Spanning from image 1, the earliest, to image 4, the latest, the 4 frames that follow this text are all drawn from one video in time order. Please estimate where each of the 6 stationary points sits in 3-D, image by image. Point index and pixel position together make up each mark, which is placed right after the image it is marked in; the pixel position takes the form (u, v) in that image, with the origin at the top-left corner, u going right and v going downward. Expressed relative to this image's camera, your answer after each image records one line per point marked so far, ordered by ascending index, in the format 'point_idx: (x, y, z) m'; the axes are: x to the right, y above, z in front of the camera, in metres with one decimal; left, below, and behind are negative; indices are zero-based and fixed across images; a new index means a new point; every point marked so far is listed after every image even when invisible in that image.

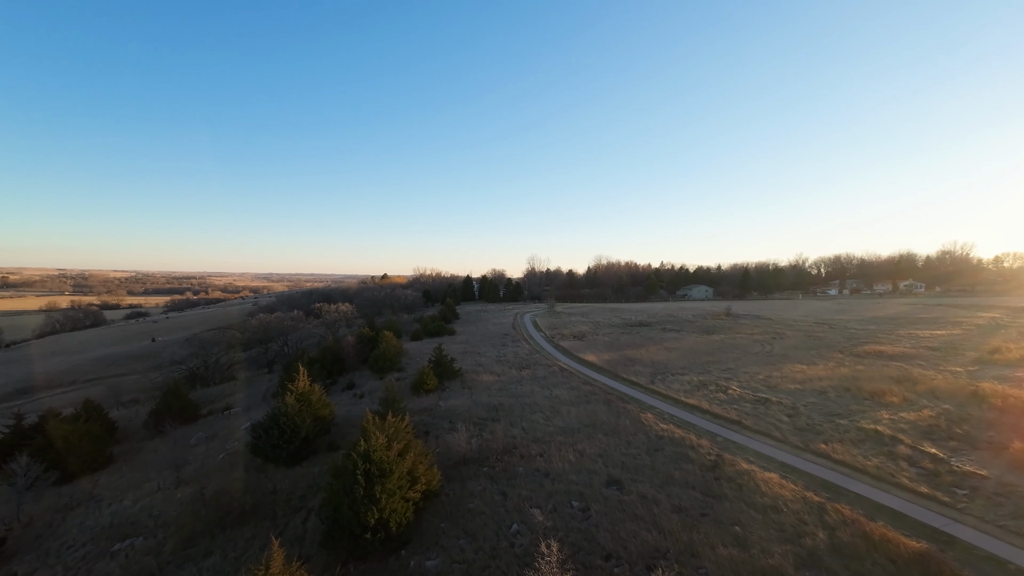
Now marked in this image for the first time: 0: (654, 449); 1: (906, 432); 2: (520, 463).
0: (+5.1, -5.8, +17.6) m
1: (+14.9, -5.4, +18.4) m
2: (+0.3, -6.2, +17.2) m
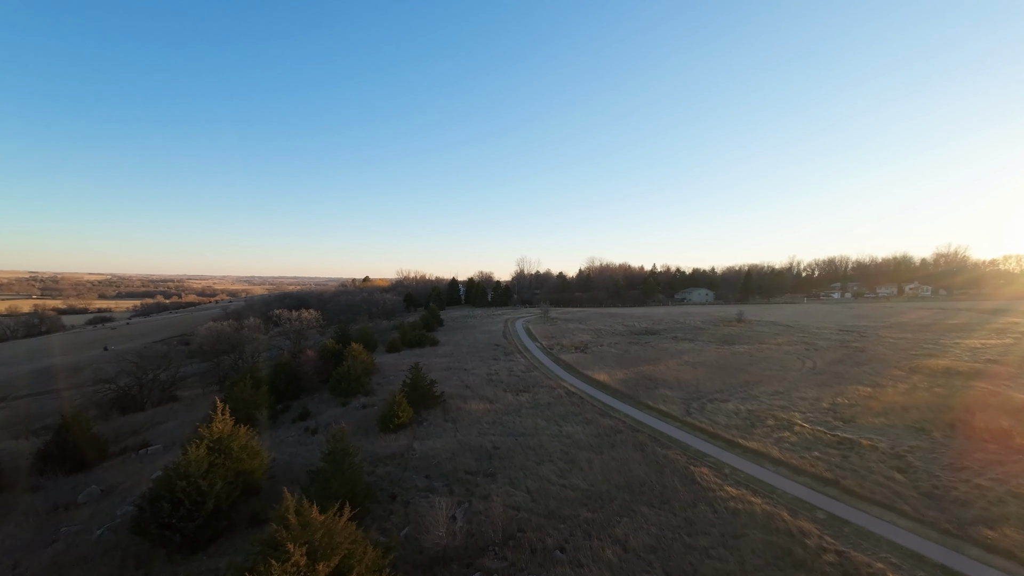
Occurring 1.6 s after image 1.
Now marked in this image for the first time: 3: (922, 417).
0: (+5.3, -5.9, +11.6) m
1: (+15.0, -5.5, +12.7) m
2: (+0.4, -6.3, +11.1) m
3: (+16.4, -5.1, +19.4) m
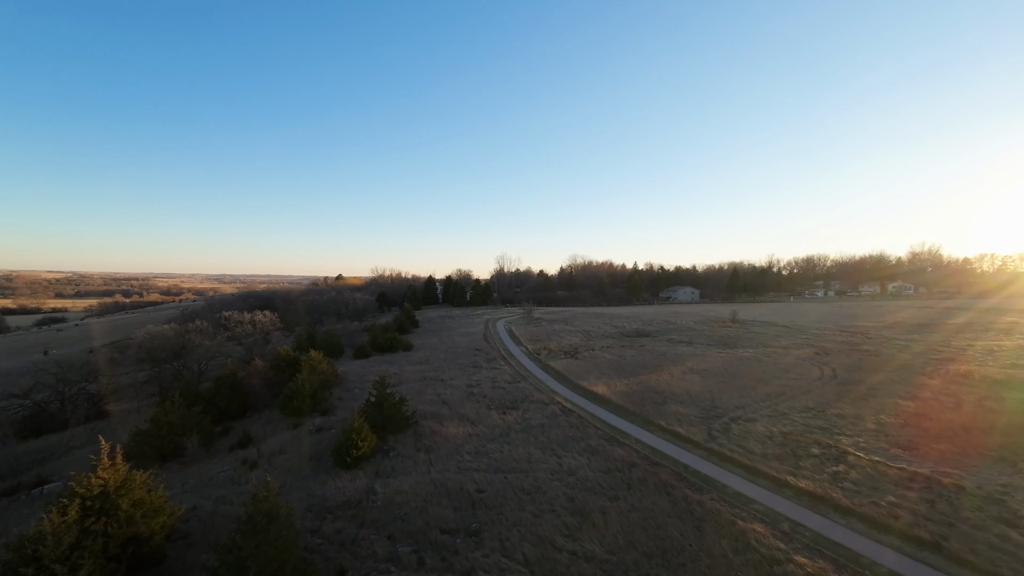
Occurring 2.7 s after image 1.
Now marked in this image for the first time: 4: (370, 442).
0: (+5.2, -5.9, +7.9) m
1: (+15.0, -5.5, +9.4) m
2: (+0.5, -6.3, +7.1) m
3: (+16.0, -5.1, +16.2) m
4: (-5.0, -5.4, +17.3) m
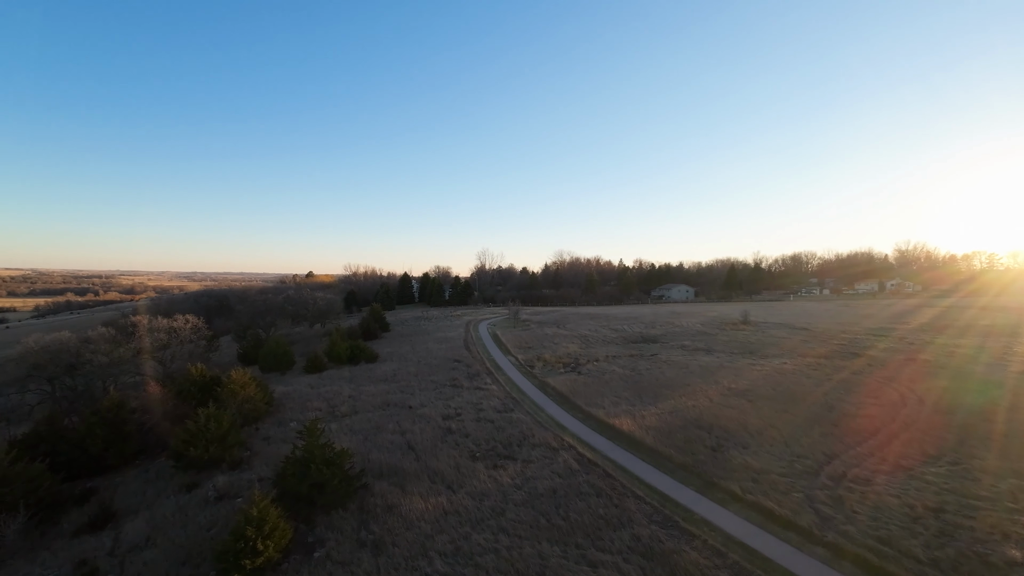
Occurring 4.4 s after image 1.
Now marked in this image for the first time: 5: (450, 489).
0: (+5.7, -5.9, +1.5) m
1: (+15.3, -5.5, +3.4) m
2: (+0.9, -6.2, +0.5) m
3: (+16.1, -5.0, +10.2) m
4: (-5.0, -5.4, +10.4) m
5: (-1.7, -5.5, +13.5) m
